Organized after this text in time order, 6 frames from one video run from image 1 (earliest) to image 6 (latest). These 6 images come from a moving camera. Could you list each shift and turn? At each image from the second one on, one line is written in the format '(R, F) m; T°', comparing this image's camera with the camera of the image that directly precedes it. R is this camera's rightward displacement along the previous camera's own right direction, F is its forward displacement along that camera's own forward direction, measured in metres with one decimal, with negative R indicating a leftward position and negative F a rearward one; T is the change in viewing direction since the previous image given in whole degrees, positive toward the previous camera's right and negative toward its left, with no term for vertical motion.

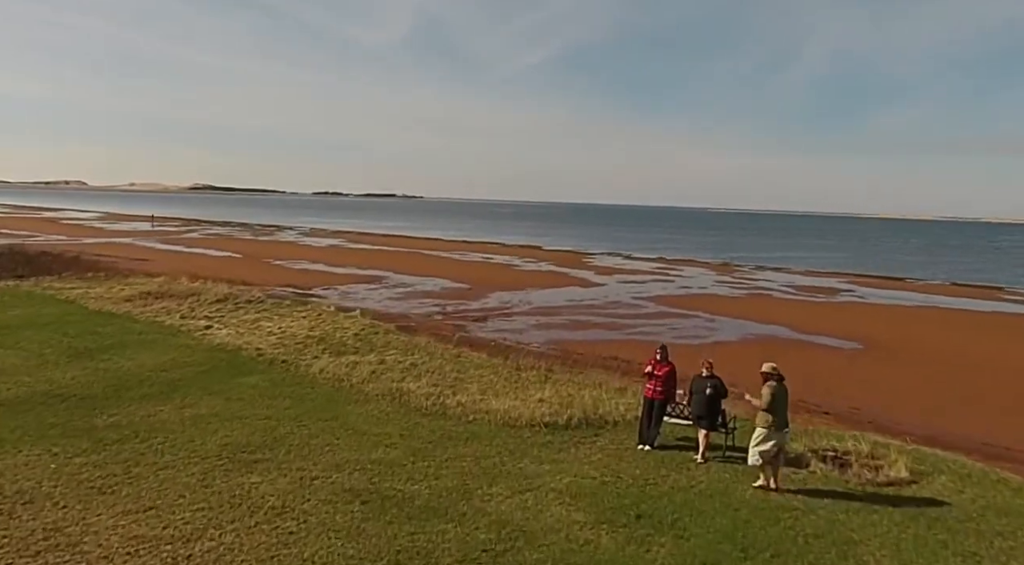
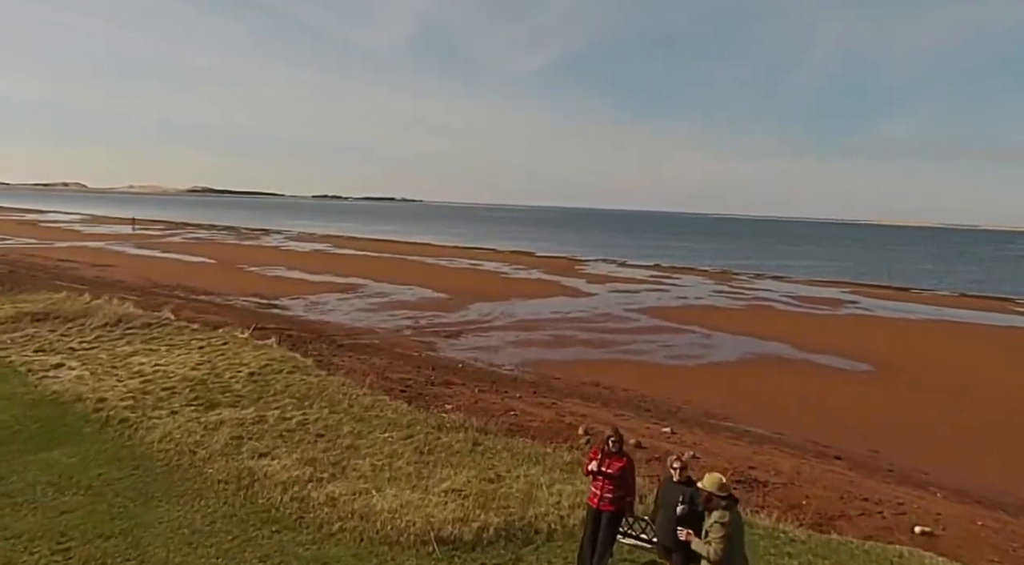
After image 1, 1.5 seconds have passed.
(+0.6, +1.7) m; 0°
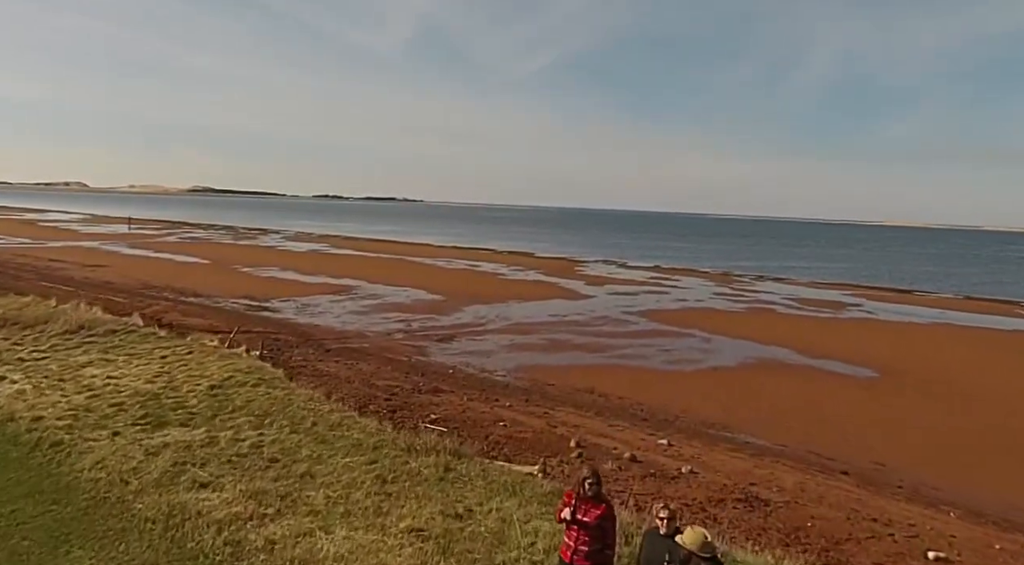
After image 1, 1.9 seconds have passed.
(+0.2, +0.5) m; 0°
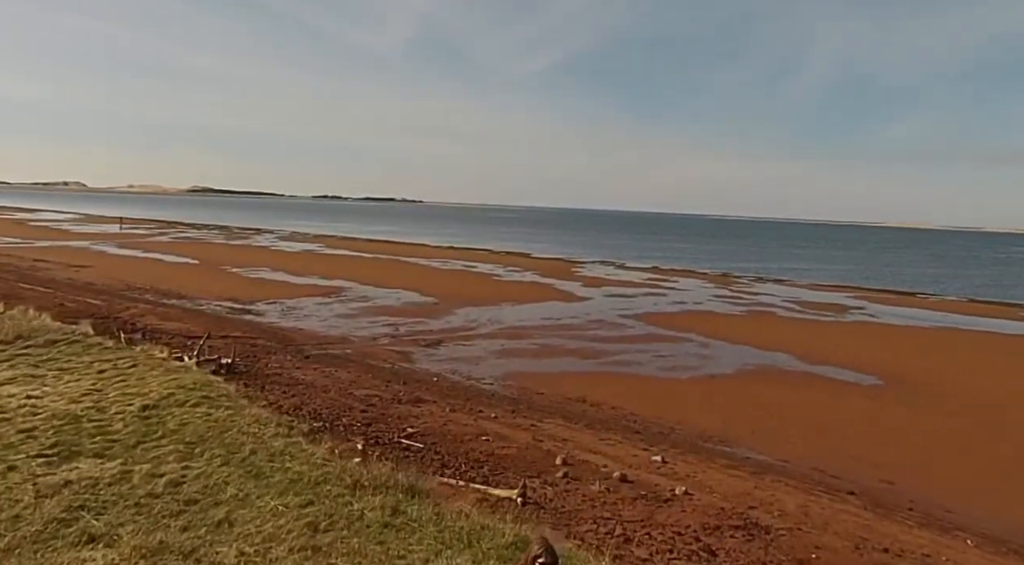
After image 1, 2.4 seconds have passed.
(+0.2, +0.7) m; 0°
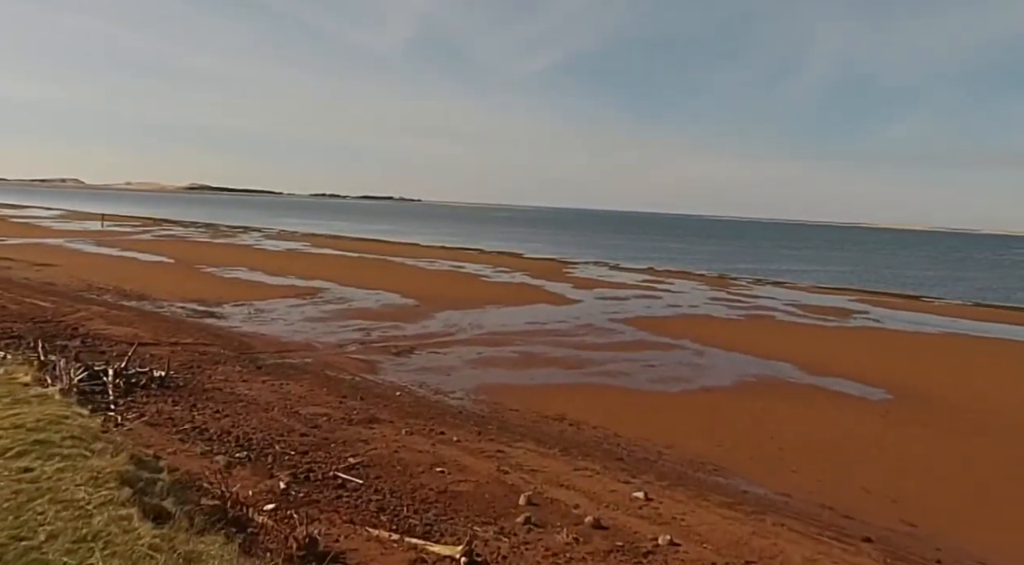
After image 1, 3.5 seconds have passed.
(+0.5, +1.3) m; 0°
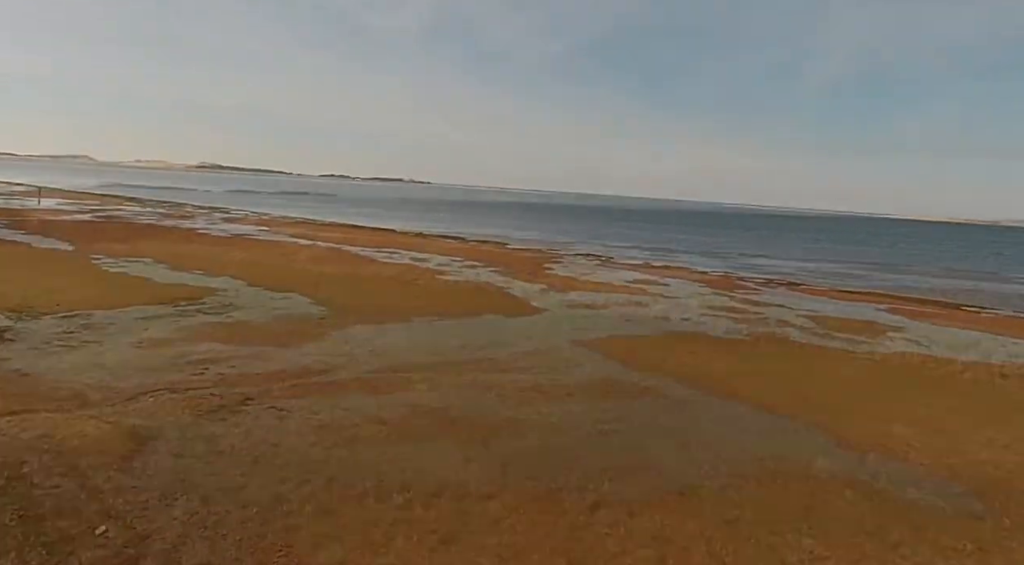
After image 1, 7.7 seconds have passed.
(+2.0, +5.6) m; -1°
